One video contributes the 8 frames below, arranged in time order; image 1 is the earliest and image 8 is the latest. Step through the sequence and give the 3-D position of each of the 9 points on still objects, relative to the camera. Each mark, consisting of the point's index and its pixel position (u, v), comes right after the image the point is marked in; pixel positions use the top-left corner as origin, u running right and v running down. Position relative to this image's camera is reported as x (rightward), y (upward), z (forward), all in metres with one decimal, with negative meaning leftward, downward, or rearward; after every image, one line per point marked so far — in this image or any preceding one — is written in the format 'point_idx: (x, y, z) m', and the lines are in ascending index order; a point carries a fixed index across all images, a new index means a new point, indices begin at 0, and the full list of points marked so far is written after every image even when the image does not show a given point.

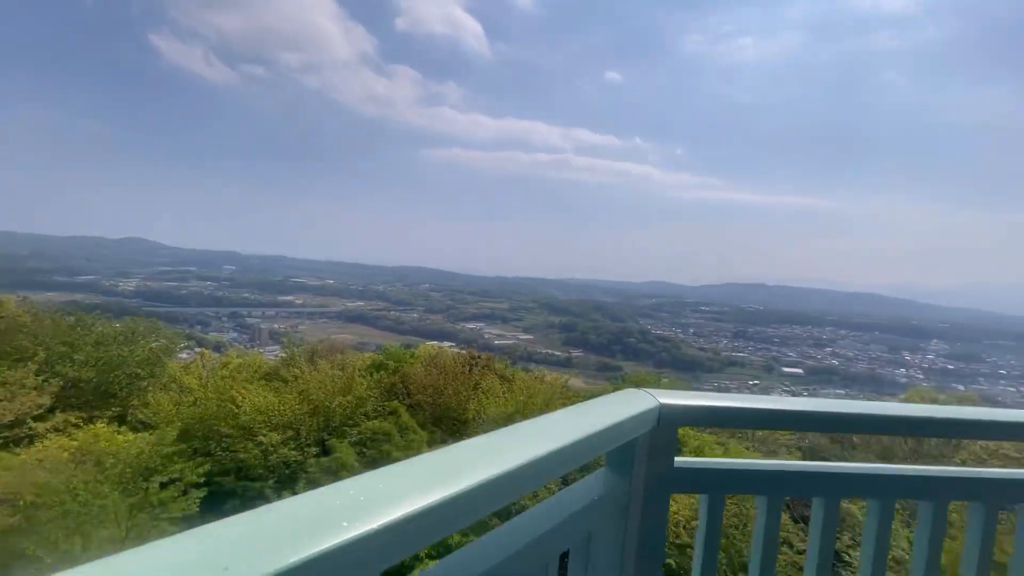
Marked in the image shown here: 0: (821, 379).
0: (+14.5, -4.0, +21.2) m
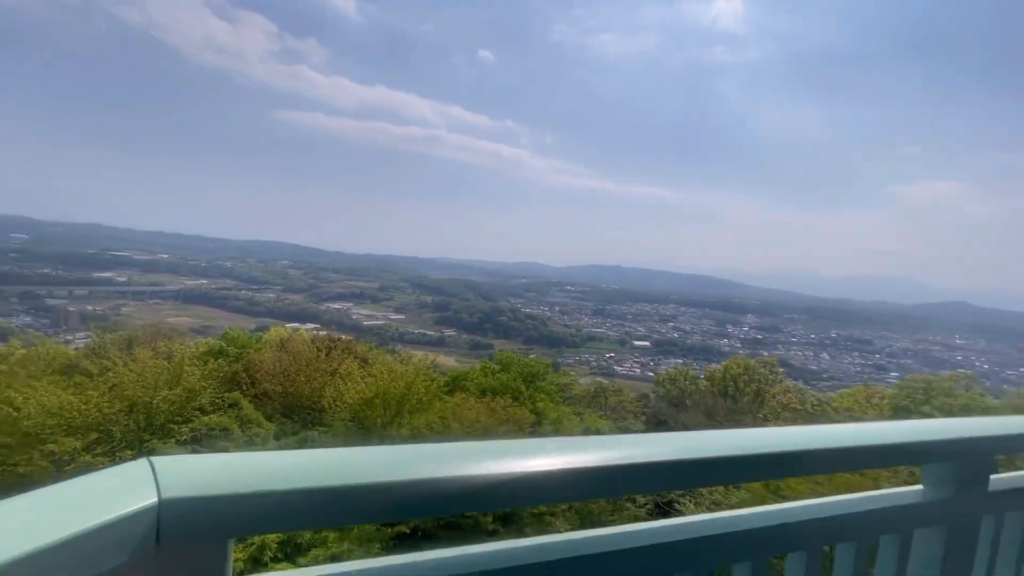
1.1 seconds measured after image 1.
0: (+8.1, -3.1, +23.7) m
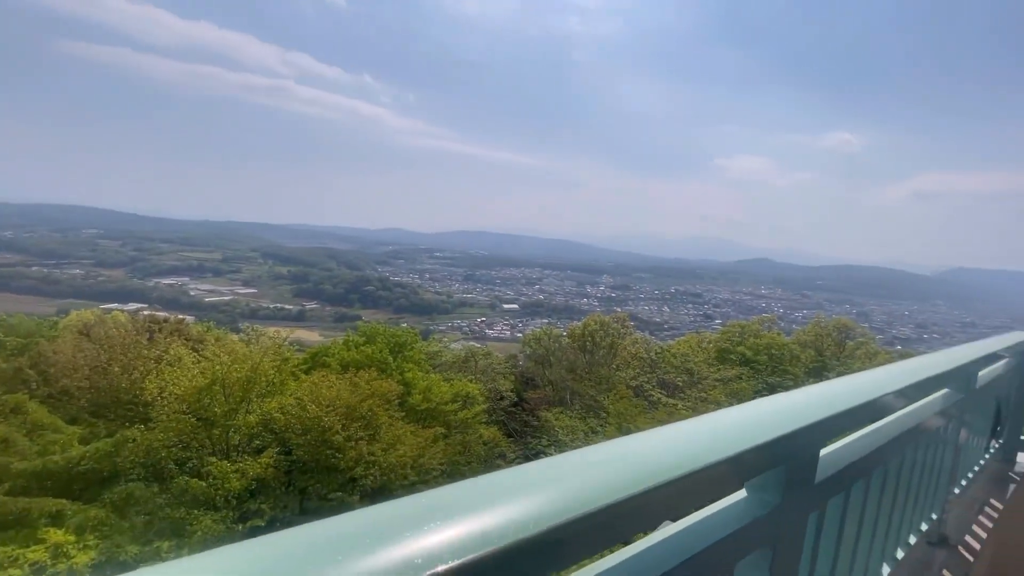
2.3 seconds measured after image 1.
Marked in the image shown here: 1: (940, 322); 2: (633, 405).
0: (+1.3, -1.2, +24.6) m
1: (+12.9, -1.0, +14.0) m
2: (+5.0, -4.8, +19.6) m
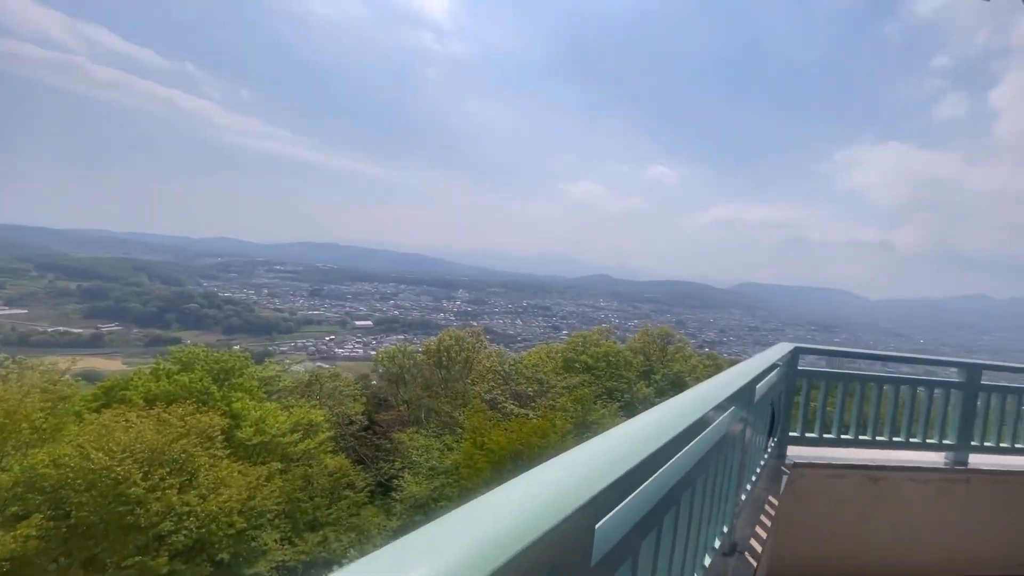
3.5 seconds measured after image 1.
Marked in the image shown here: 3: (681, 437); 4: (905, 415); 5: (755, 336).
0: (-6.1, -2.0, +23.5) m
1: (+8.1, -1.4, +16.8) m
2: (-1.1, -5.4, +19.7) m
3: (+0.5, -0.4, +1.3) m
4: (+3.0, -0.9, +3.7) m
5: (+6.9, -1.3, +13.4) m
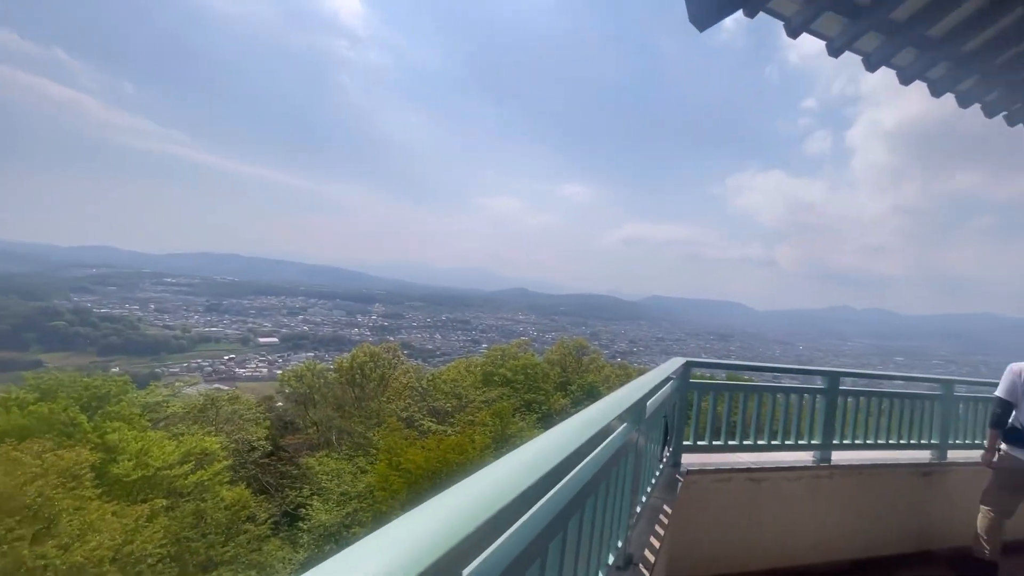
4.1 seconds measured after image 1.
0: (-10.0, -2.7, +22.0) m
1: (+5.1, -2.0, +17.8) m
2: (-4.4, -6.0, +19.1) m
3: (+0.2, -0.5, +1.4) m
4: (+2.3, -1.1, +4.1) m
5: (+4.5, -1.8, +14.3) m
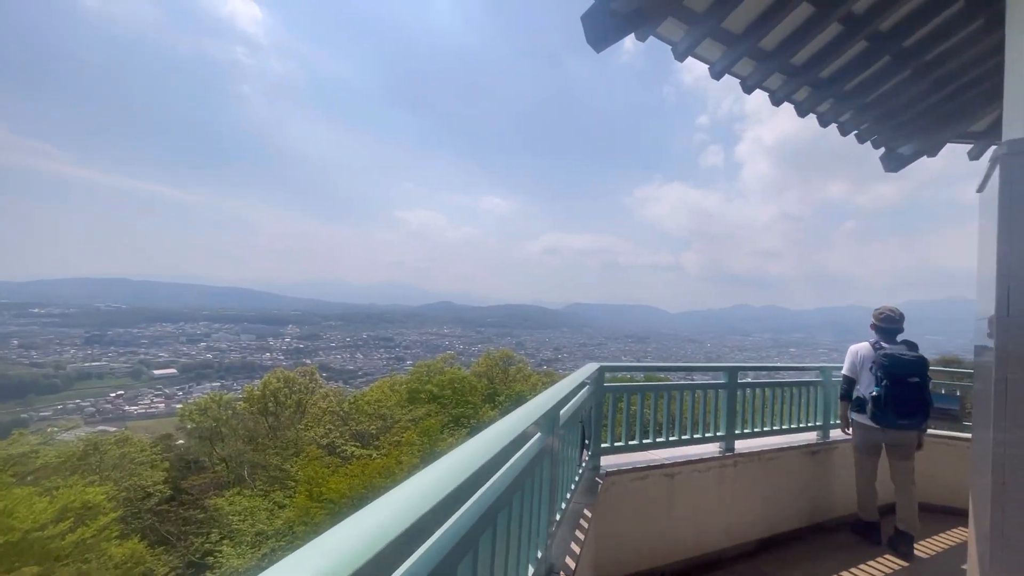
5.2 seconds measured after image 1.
0: (-13.3, -3.8, +20.1) m
1: (+2.2, -2.3, +18.3) m
2: (-7.2, -6.7, +18.0) m
3: (-0.1, -0.5, +1.3) m
4: (+1.6, -1.1, +4.3) m
5: (+2.2, -2.0, +14.8) m
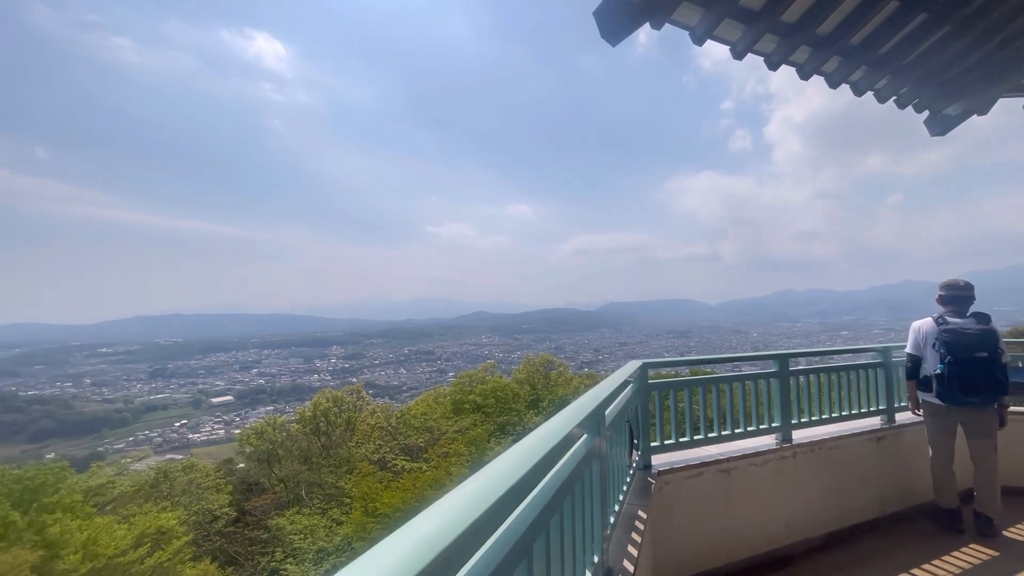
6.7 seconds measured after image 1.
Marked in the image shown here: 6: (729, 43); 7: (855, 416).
0: (-11.5, -5.0, +20.9) m
1: (+3.7, -2.2, +18.1) m
2: (-5.3, -7.4, +18.3) m
3: (+0.1, -0.5, +1.3) m
4: (+2.0, -1.0, +4.2) m
5: (+3.4, -1.9, +14.6) m
6: (+1.3, +1.5, +2.8) m
7: (+3.3, -1.2, +4.6) m
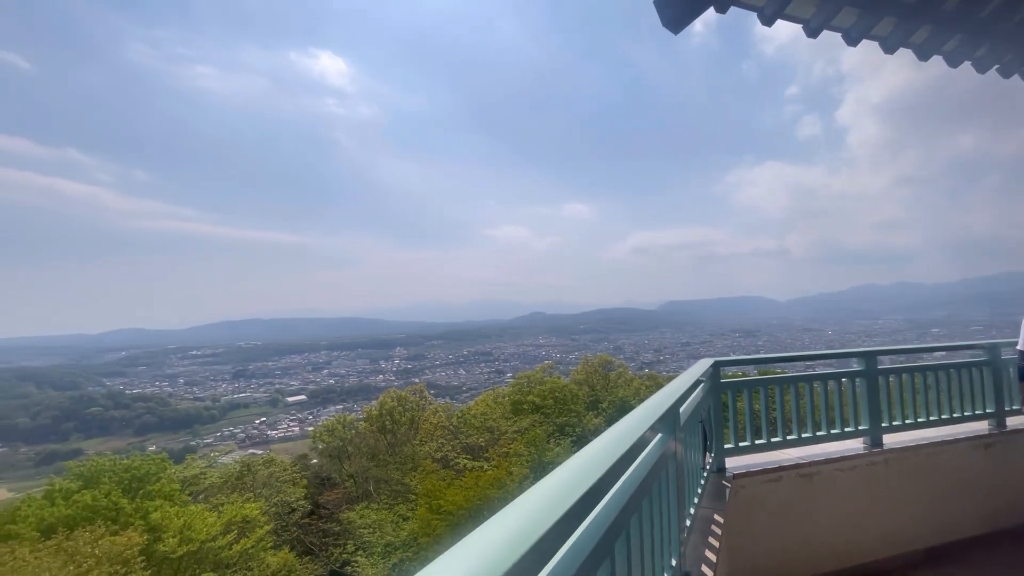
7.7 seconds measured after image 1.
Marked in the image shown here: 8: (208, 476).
0: (-8.8, -5.3, +22.1) m
1: (+5.9, -2.2, +17.5) m
2: (-2.9, -7.5, +18.8) m
3: (+0.3, -0.5, +1.3) m
4: (+2.5, -1.0, +3.9) m
5: (+5.2, -1.9, +14.1) m
6: (+1.6, +1.5, +2.7) m
7: (+3.9, -1.1, +4.2) m
8: (-10.6, -6.5, +16.4) m
